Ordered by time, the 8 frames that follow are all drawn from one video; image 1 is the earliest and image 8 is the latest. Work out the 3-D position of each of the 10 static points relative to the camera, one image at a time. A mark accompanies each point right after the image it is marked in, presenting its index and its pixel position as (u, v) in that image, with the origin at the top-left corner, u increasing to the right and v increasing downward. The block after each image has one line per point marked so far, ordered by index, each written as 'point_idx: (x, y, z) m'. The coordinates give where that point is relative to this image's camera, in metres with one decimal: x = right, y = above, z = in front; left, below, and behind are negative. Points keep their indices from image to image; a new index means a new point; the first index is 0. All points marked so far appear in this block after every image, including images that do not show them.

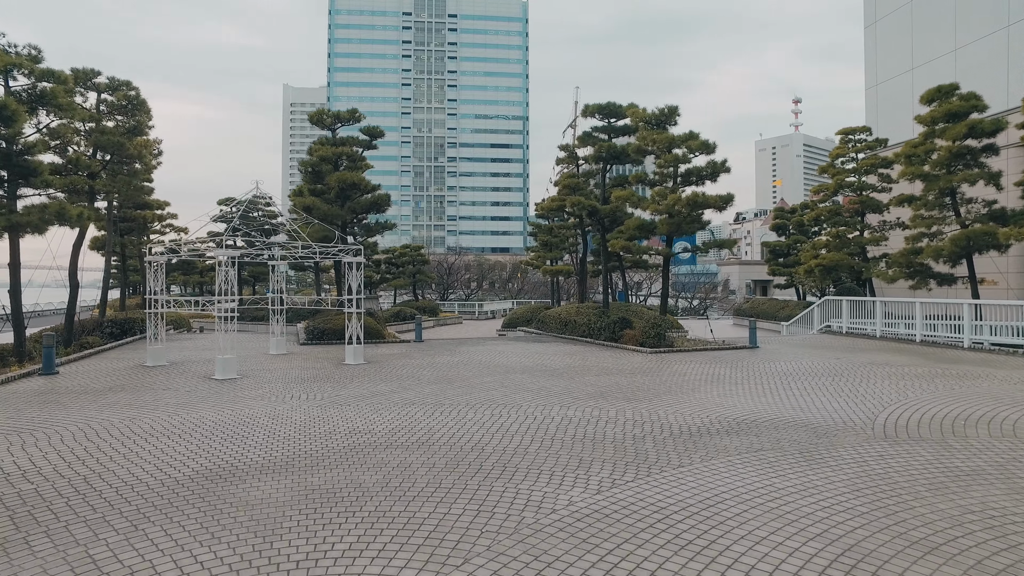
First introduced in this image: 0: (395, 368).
0: (-2.1, -1.4, +12.6) m
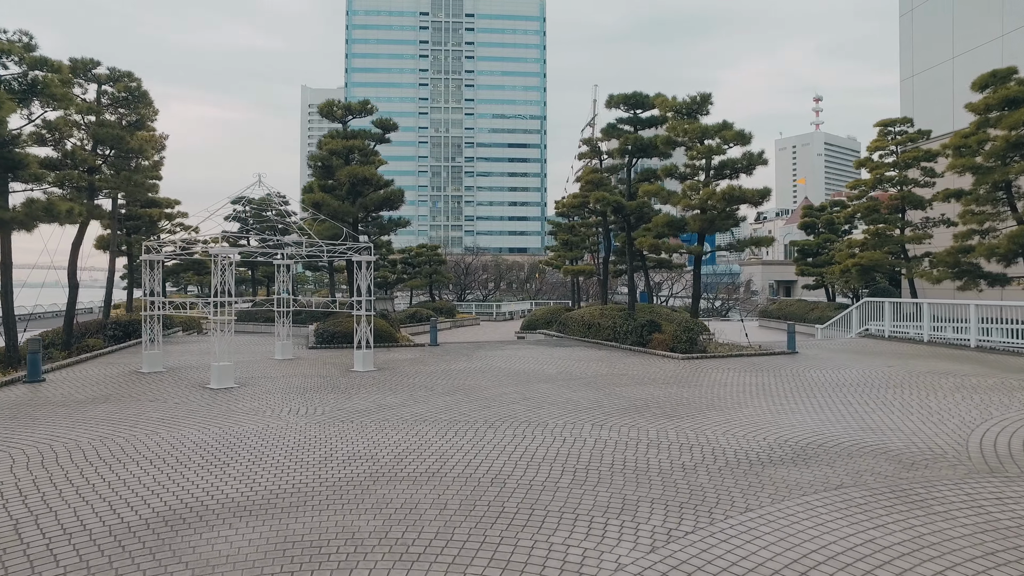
0: (-1.7, -1.4, +11.7) m
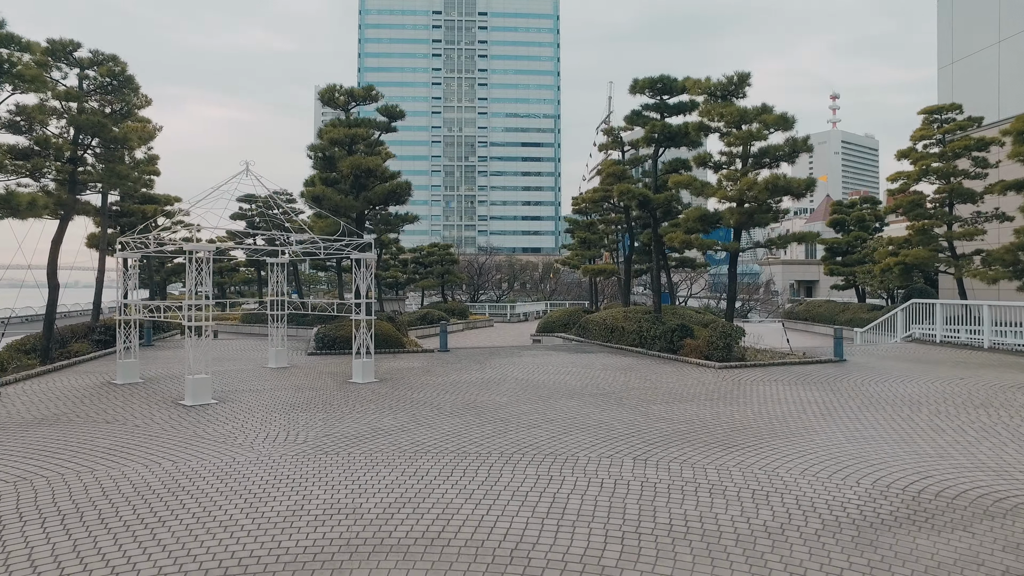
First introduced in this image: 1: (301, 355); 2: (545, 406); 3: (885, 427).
0: (-1.5, -1.4, +10.4) m
1: (-4.3, -1.4, +14.6) m
2: (+0.4, -1.4, +8.4) m
3: (+3.7, -1.4, +7.0) m
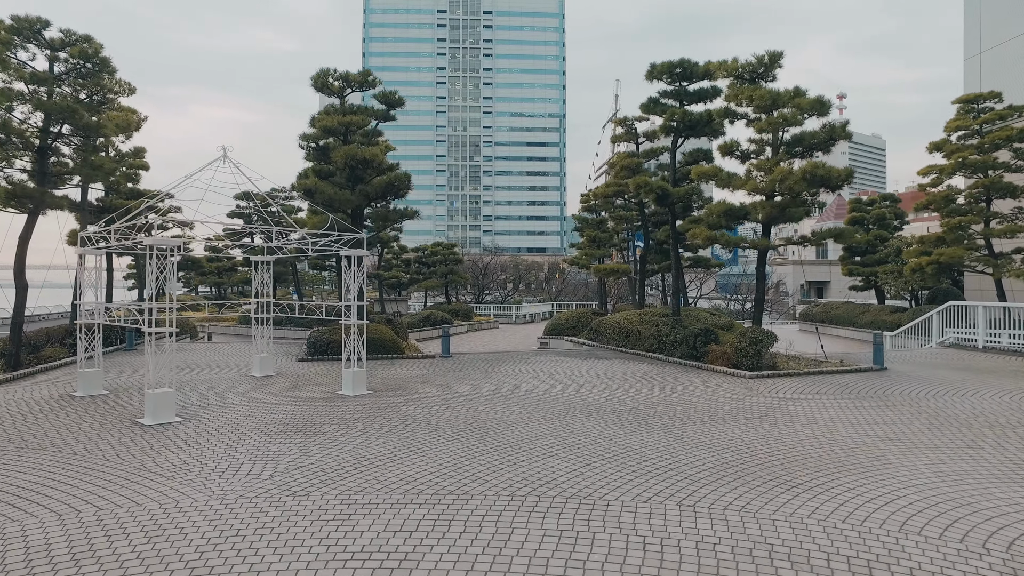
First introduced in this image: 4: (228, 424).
0: (-1.3, -1.5, +9.2) m
1: (-4.2, -1.4, +13.5) m
2: (+0.5, -1.4, +7.2) m
3: (+3.8, -1.4, +5.8) m
4: (-3.0, -1.4, +7.5) m
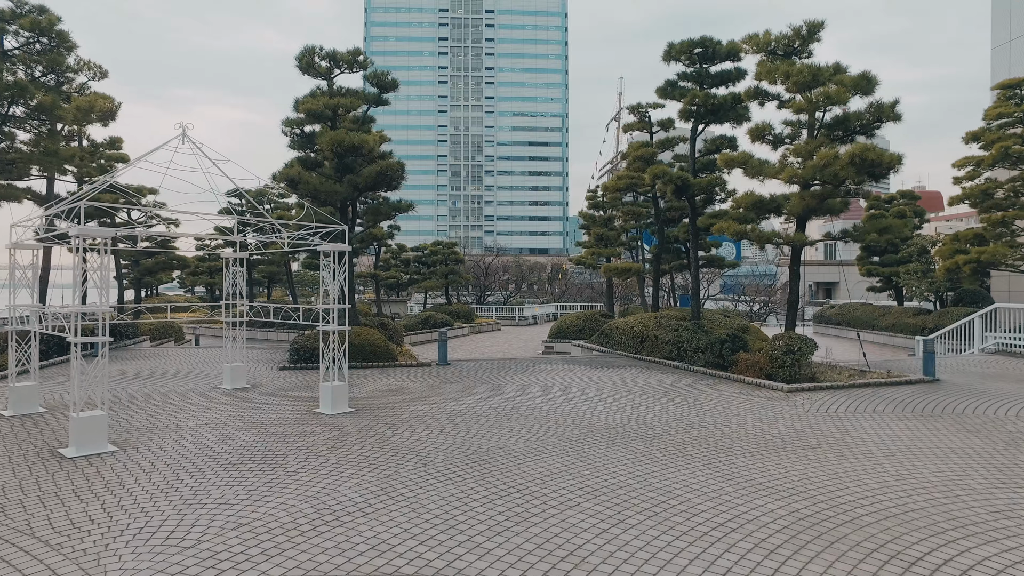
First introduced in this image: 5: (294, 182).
0: (-1.3, -1.5, +7.9) m
1: (-4.1, -1.4, +12.1) m
2: (+0.6, -1.4, +5.9) m
3: (+3.8, -1.4, +4.4) m
4: (-2.9, -1.4, +6.1) m
5: (-4.0, +1.9, +13.1) m
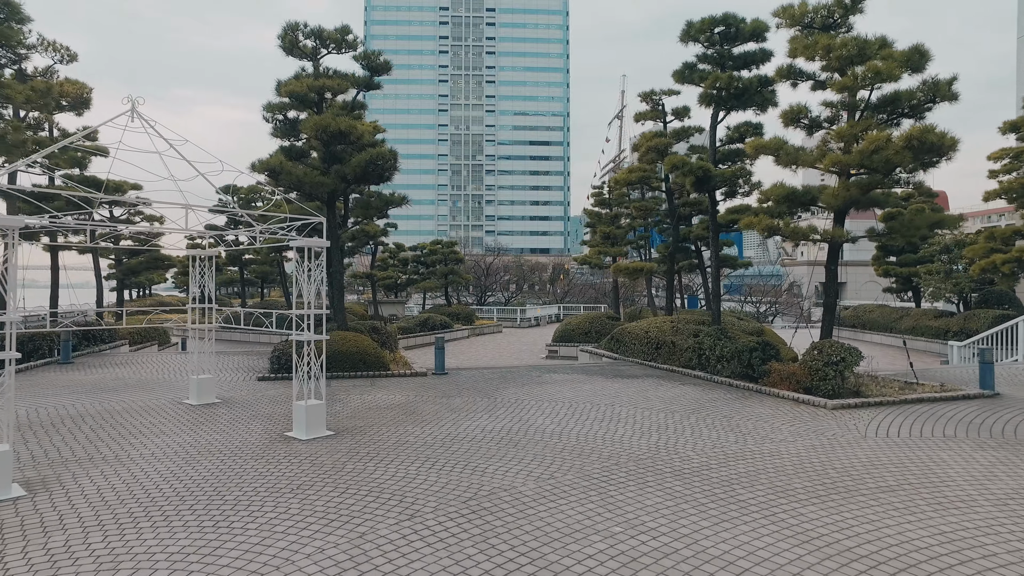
0: (-1.2, -1.5, +6.6) m
1: (-4.0, -1.4, +10.9) m
2: (+0.6, -1.4, +4.7) m
3: (+3.9, -1.4, +3.2) m
4: (-2.9, -1.4, +4.9) m
5: (-3.9, +1.9, +11.8) m
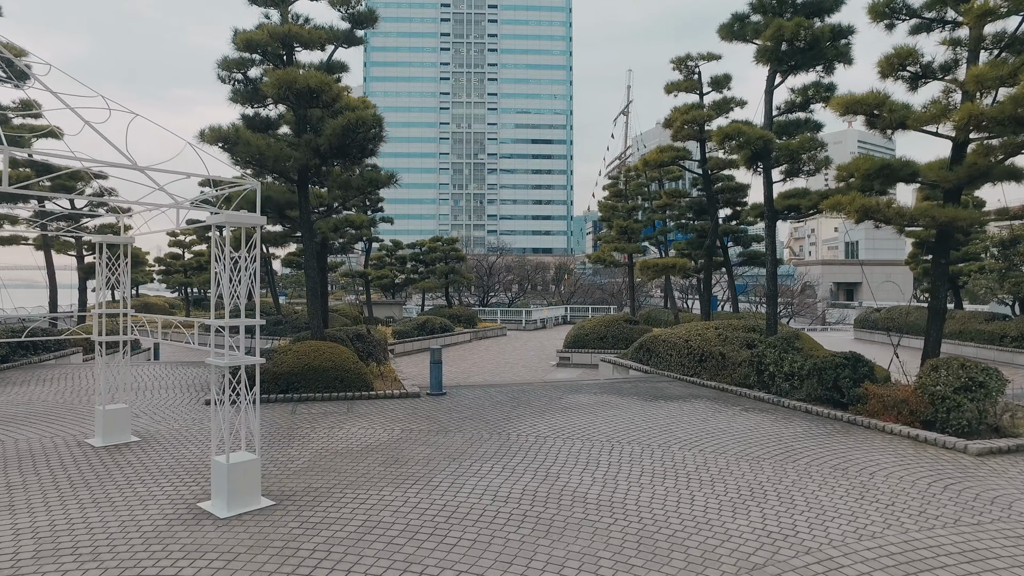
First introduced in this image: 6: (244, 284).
0: (-1.0, -1.5, +4.3) m
1: (-3.9, -1.4, +8.6) m
2: (+0.8, -1.4, +2.3) m
3: (+4.0, -1.4, +0.8) m
4: (-2.7, -1.4, +2.6) m
5: (-3.7, +1.9, +9.5) m
6: (-2.0, +0.1, +5.7) m
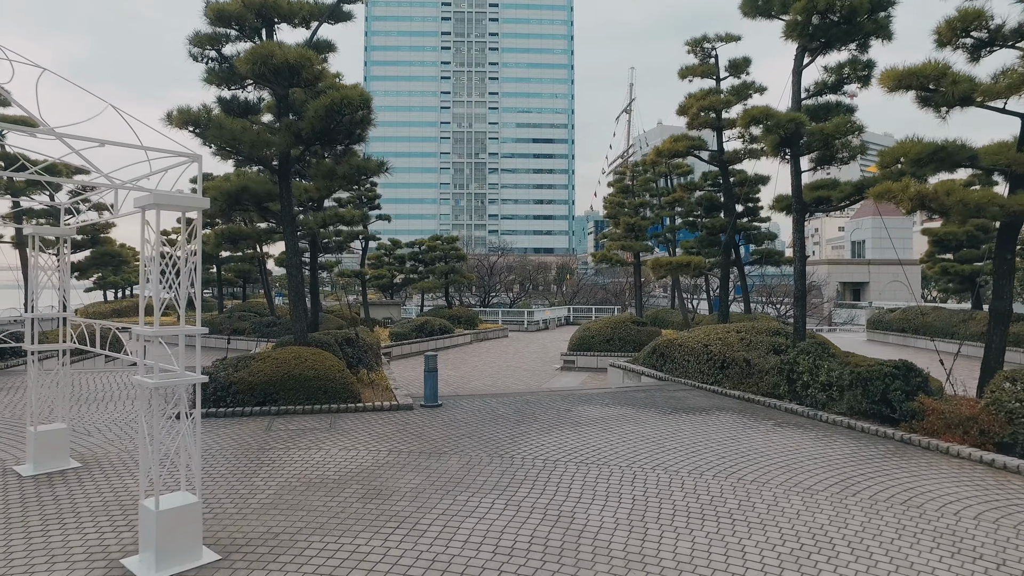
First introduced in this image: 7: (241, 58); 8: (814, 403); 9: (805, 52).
0: (-1.0, -1.5, +3.3) m
1: (-3.8, -1.4, +7.6) m
2: (+0.8, -1.4, +1.3) m
3: (+4.1, -1.4, -0.2) m
4: (-2.7, -1.4, +1.6) m
5: (-3.7, +1.9, +8.5) m
6: (-2.0, +0.1, +4.7) m
7: (-3.1, +2.6, +8.2) m
8: (+3.4, -1.3, +8.0) m
9: (+4.0, +3.2, +9.7) m
